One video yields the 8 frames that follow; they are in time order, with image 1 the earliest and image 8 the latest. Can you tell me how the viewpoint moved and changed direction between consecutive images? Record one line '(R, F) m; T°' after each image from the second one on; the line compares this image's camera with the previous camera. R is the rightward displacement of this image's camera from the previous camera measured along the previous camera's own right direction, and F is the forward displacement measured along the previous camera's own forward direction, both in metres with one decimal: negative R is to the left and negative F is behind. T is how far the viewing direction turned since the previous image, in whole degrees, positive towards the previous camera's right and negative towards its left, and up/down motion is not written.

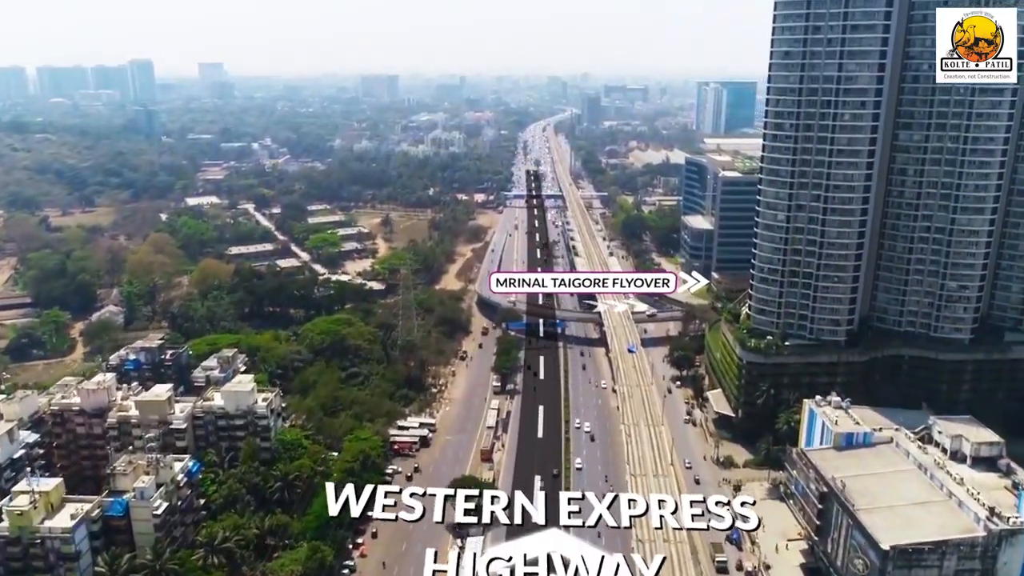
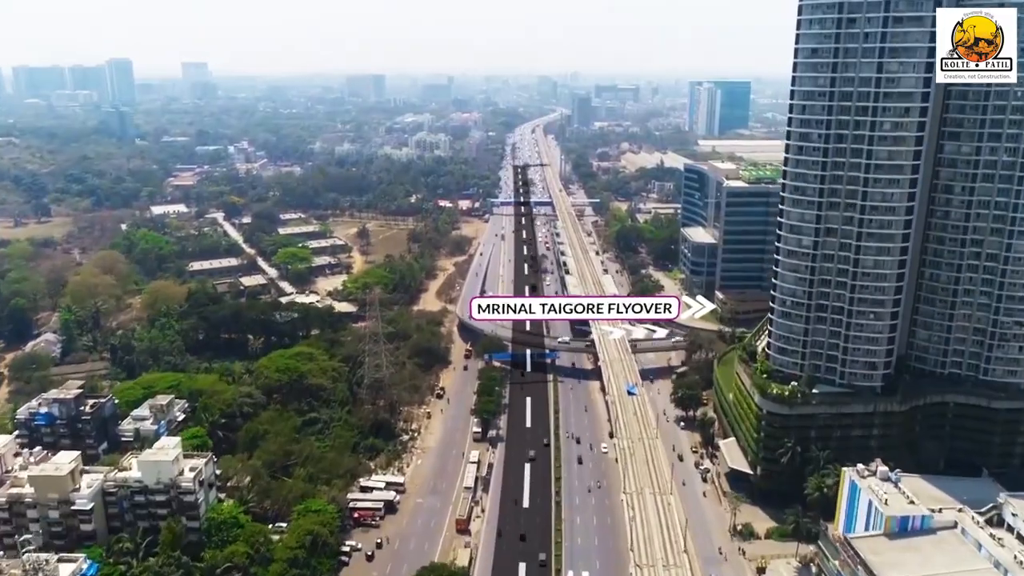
(+0.6, +8.4) m; +1°
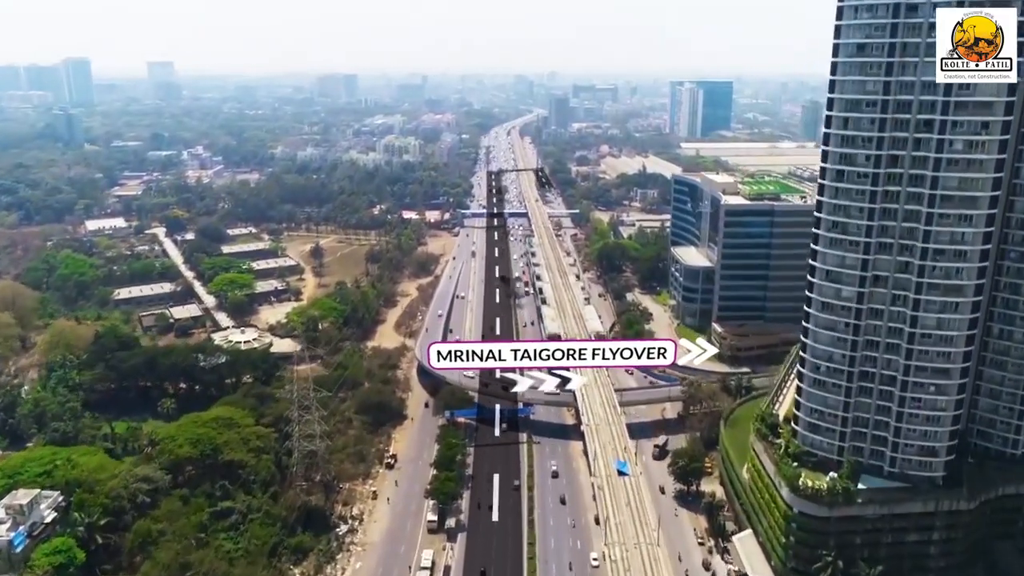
(+1.0, +11.0) m; +2°
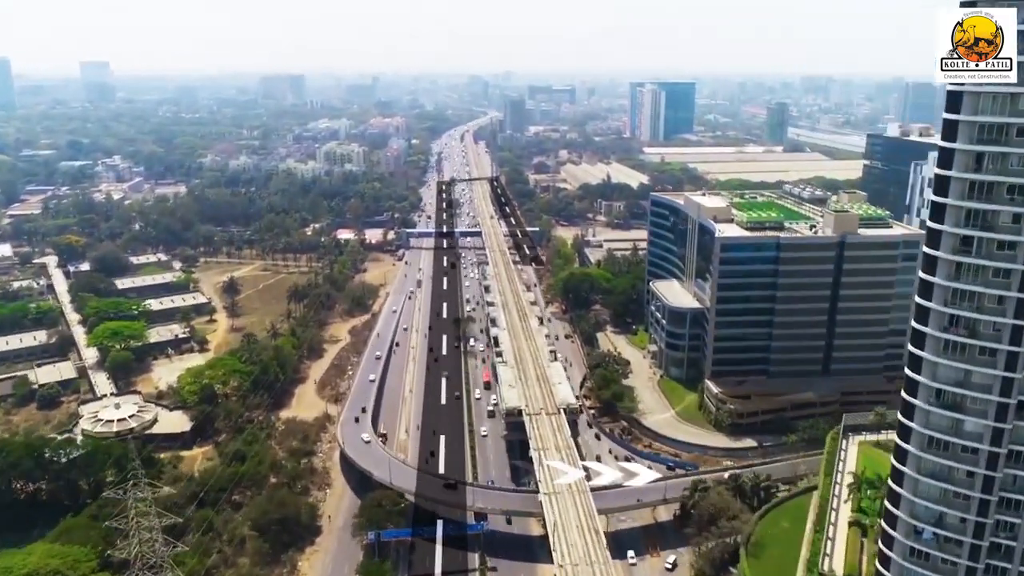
(+0.8, +14.4) m; +3°
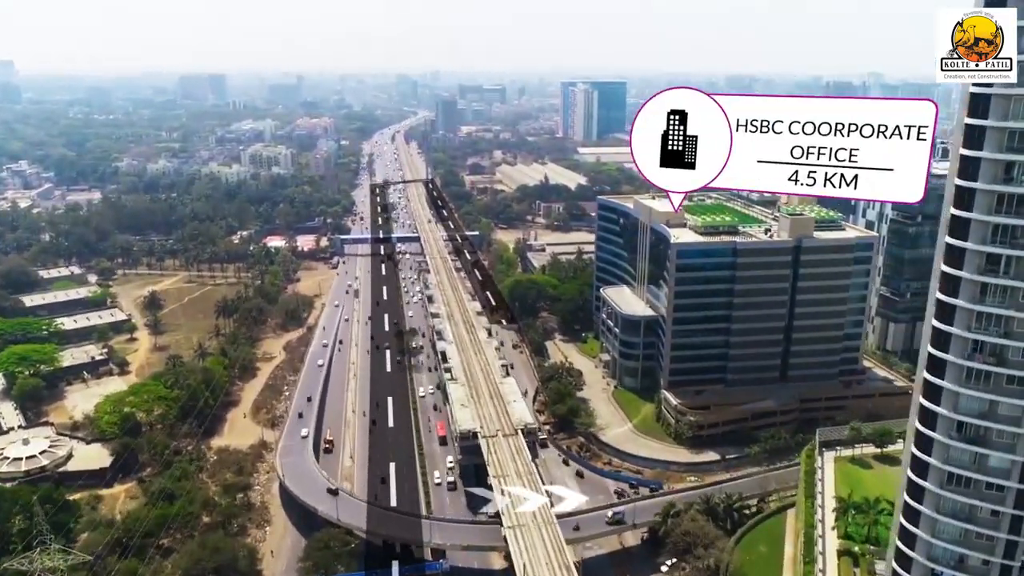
(-1.2, +3.3) m; +5°
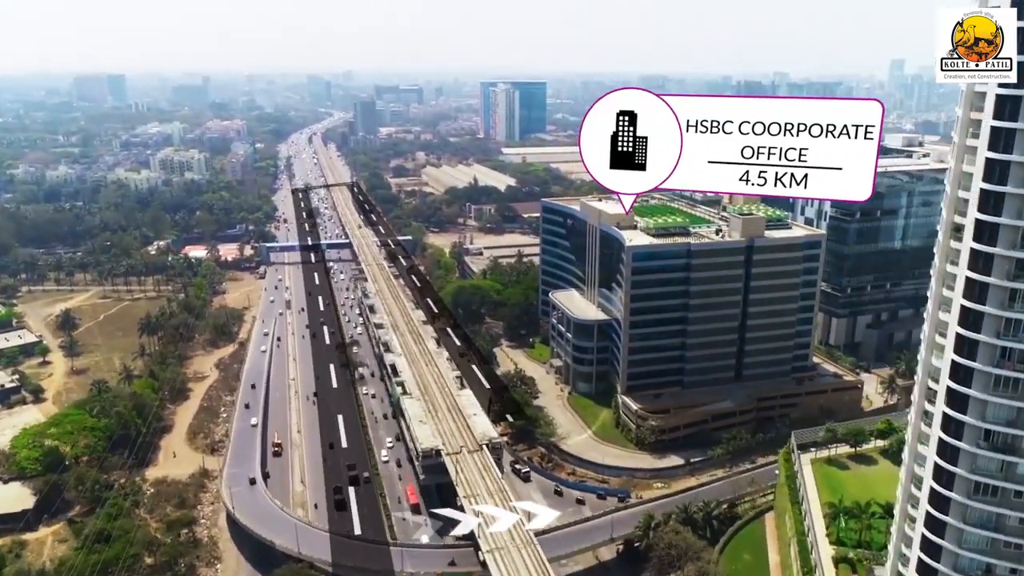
(-2.5, +2.1) m; +6°
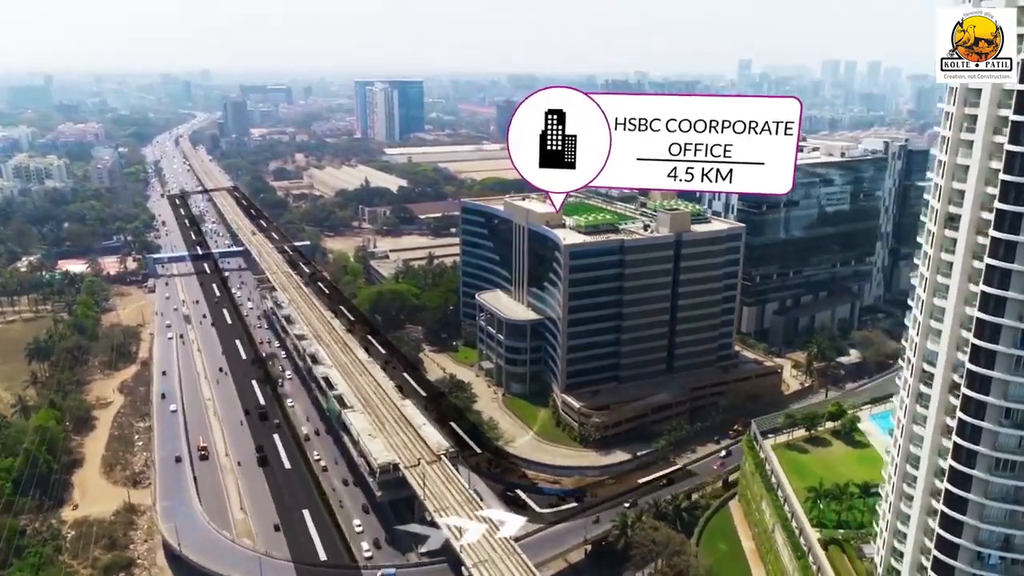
(-4.6, +1.3) m; +9°
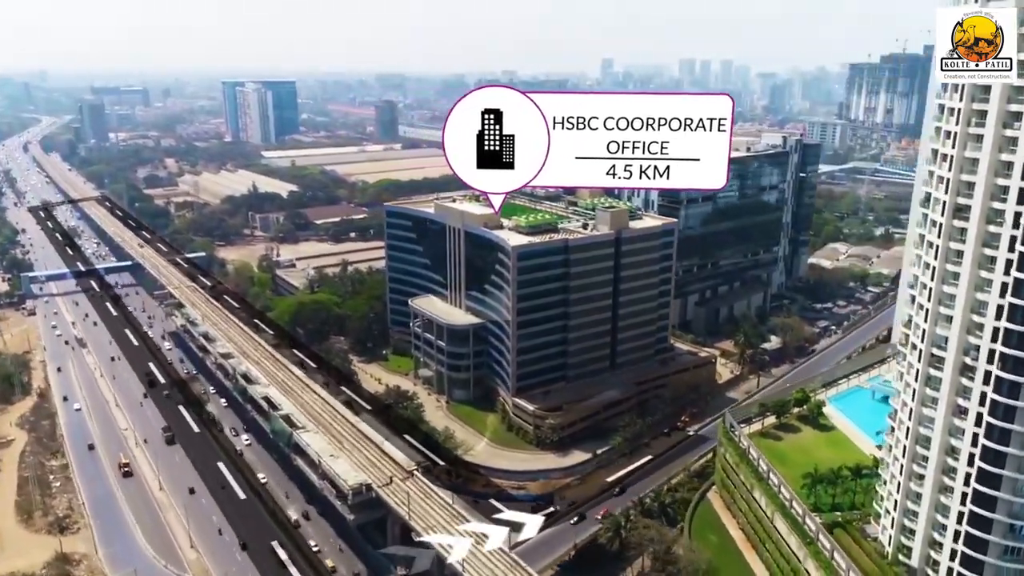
(-5.3, +1.6) m; +9°
